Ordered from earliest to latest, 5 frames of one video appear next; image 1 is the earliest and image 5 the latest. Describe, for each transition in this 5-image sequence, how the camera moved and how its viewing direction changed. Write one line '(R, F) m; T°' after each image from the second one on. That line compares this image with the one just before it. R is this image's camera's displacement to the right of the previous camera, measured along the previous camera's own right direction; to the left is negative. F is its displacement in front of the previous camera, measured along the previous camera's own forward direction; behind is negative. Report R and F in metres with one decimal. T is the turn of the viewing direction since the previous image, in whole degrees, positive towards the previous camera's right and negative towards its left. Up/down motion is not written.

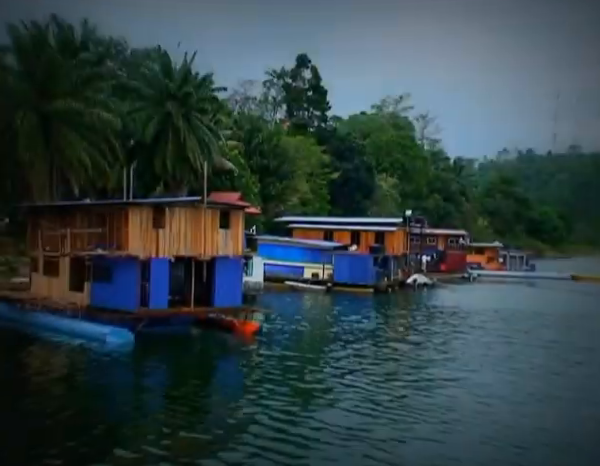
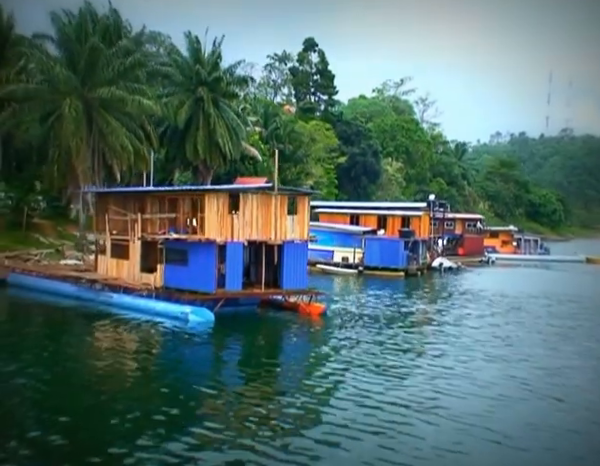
(-2.5, -1.2) m; 0°
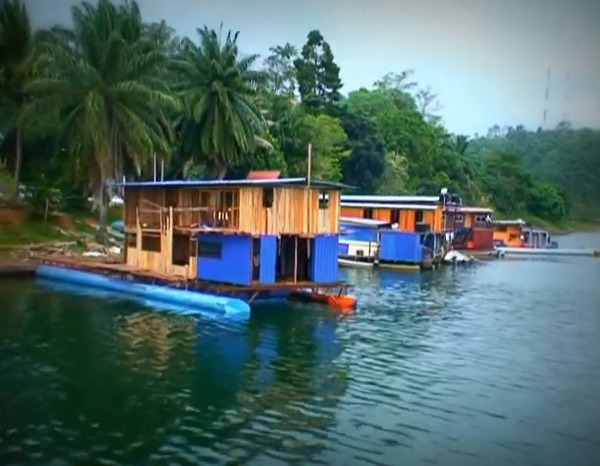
(-1.2, -0.5) m; 0°
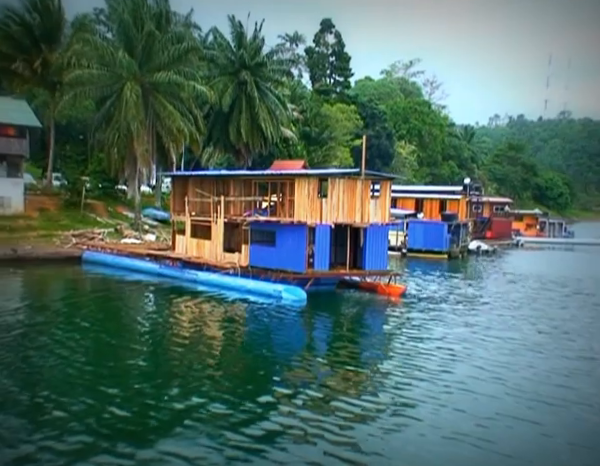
(-1.9, -0.7) m; 0°
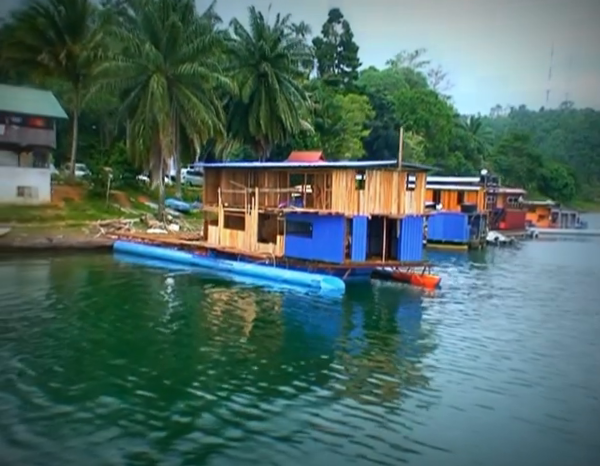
(-1.3, -0.4) m; 0°
